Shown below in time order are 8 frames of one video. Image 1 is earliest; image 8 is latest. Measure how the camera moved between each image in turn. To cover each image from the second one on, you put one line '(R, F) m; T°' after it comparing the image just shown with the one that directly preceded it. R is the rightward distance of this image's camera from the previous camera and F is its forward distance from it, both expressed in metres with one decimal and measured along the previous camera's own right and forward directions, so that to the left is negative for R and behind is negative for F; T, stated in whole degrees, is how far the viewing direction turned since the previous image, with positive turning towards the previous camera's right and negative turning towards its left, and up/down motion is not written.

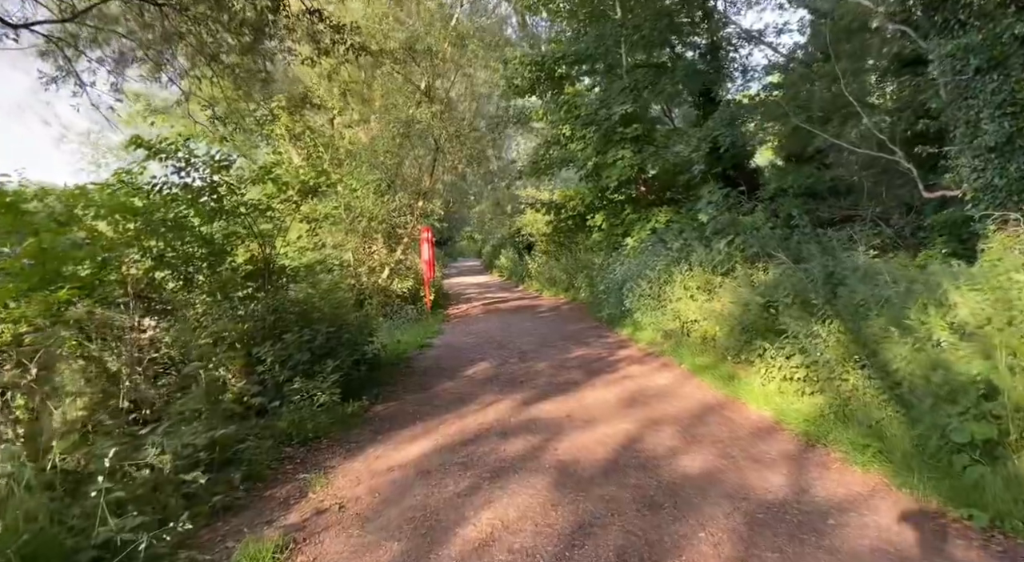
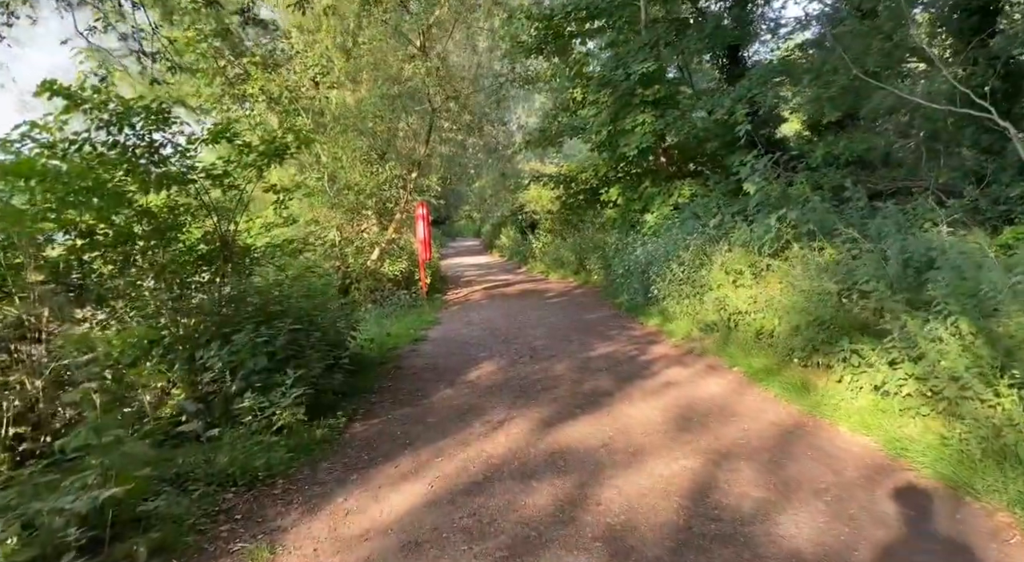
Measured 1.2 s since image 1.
(-0.2, +1.7) m; 0°
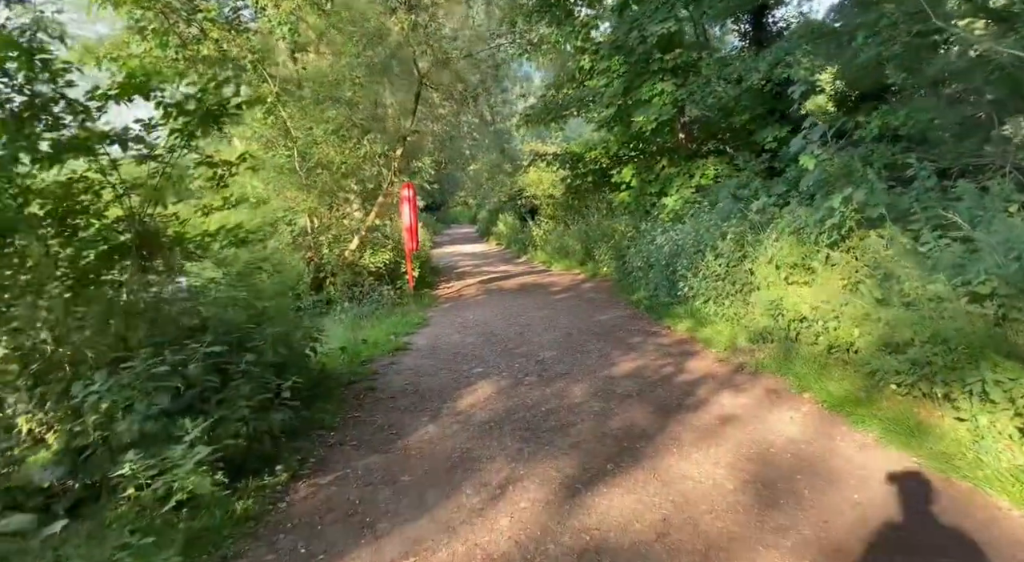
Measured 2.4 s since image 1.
(-0.1, +1.7) m; 0°
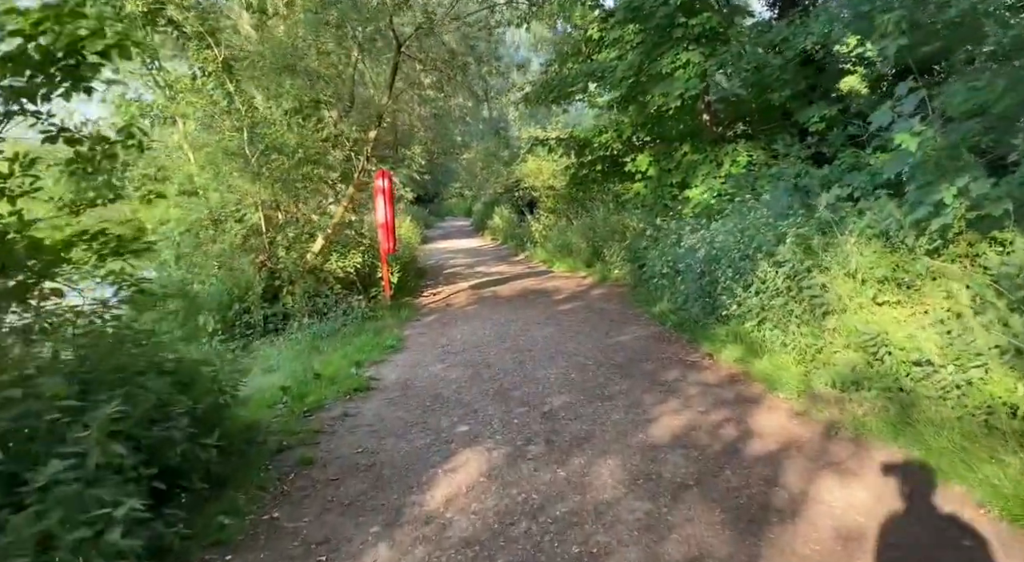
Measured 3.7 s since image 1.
(0.0, +1.9) m; 0°
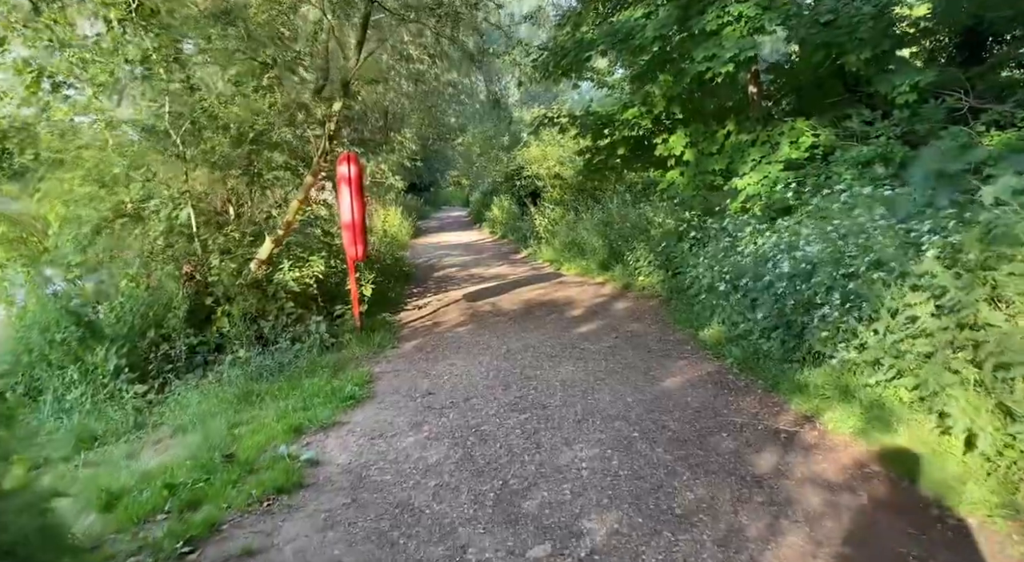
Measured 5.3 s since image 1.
(-0.1, +2.1) m; 0°
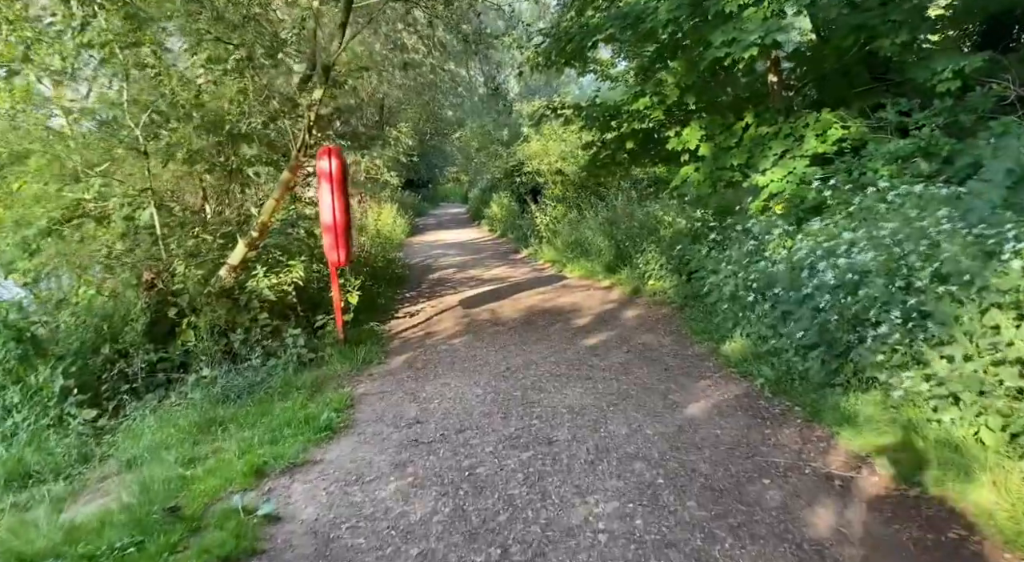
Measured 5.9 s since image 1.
(0.0, +0.7) m; 0°
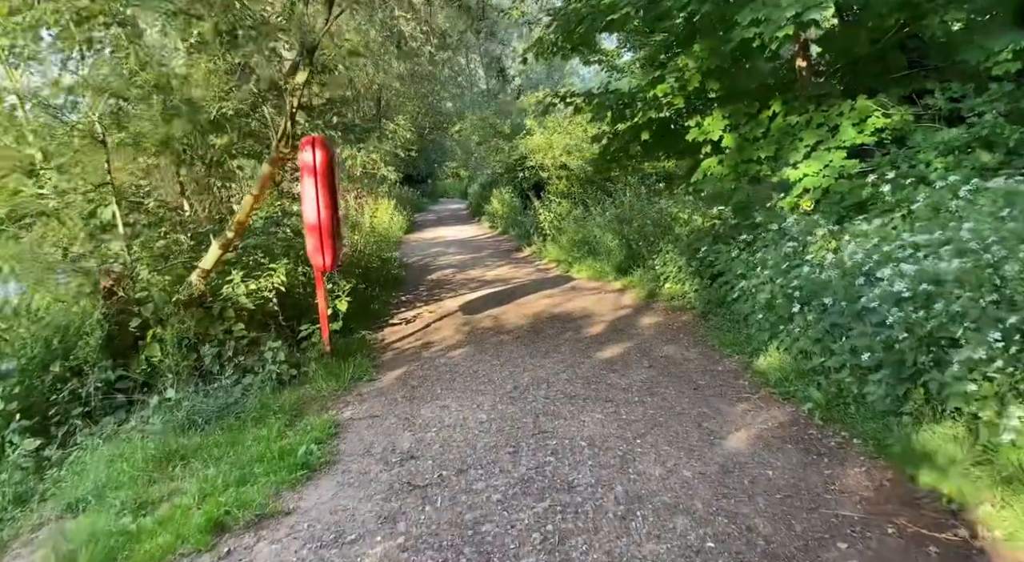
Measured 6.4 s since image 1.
(-0.1, +0.7) m; 0°
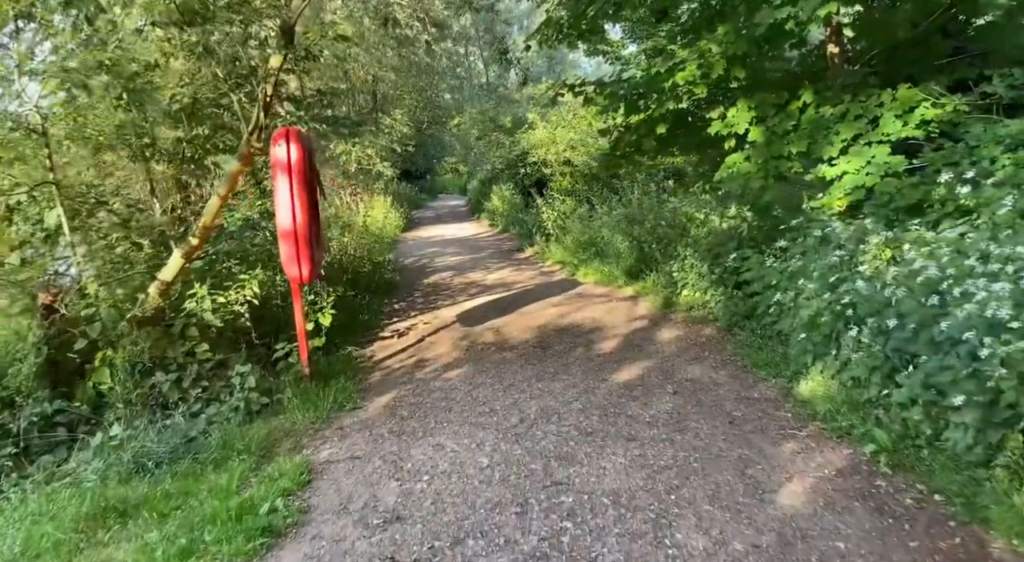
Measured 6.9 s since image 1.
(0.0, +0.7) m; 0°
